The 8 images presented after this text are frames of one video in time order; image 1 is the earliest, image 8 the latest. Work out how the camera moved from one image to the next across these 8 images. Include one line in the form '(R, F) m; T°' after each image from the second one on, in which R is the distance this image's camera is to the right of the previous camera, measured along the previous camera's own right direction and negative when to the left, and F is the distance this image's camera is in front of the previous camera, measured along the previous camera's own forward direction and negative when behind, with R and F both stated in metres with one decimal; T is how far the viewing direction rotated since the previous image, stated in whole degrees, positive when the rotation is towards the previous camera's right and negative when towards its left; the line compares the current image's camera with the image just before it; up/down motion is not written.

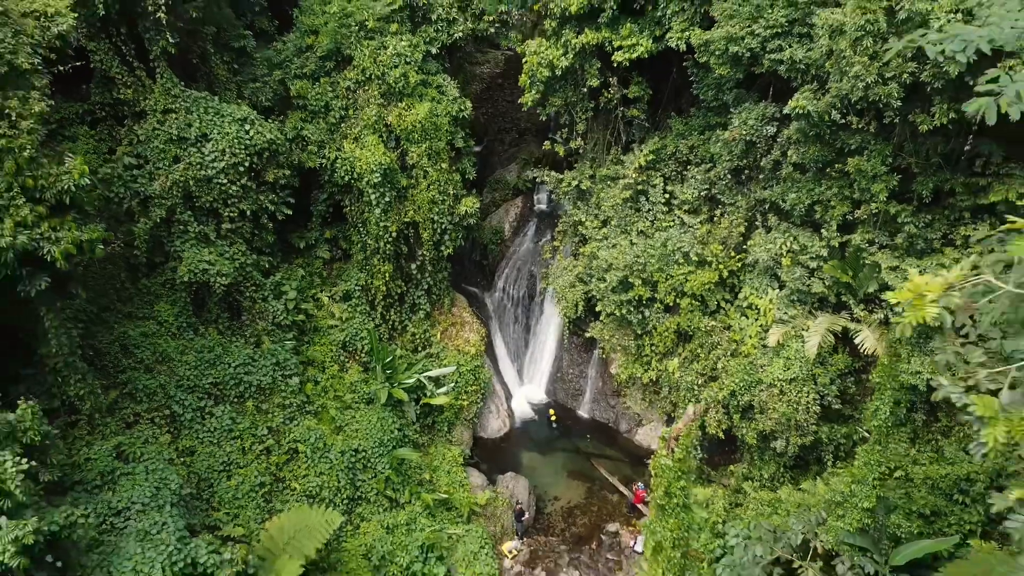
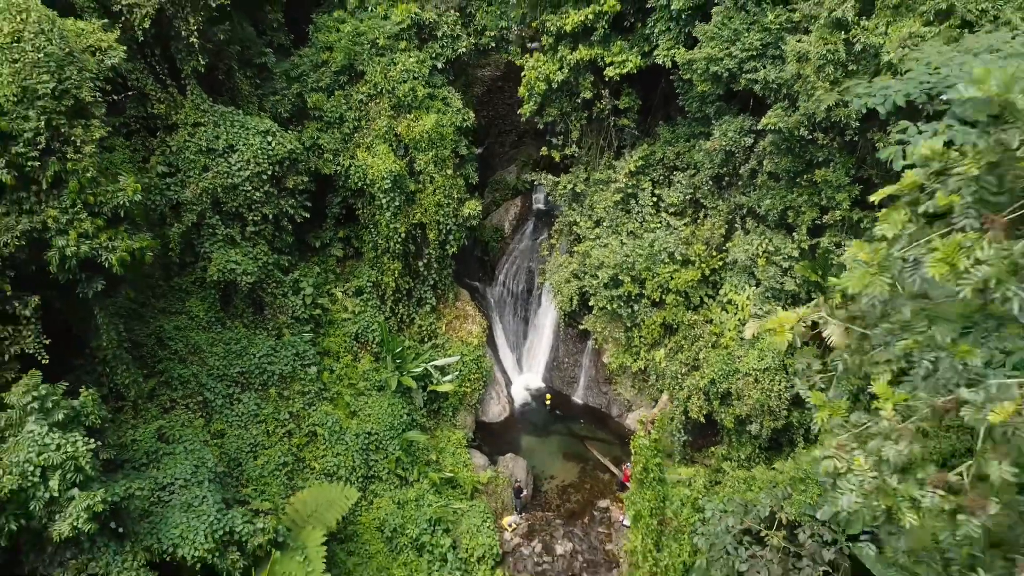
(0.0, -0.7) m; 0°
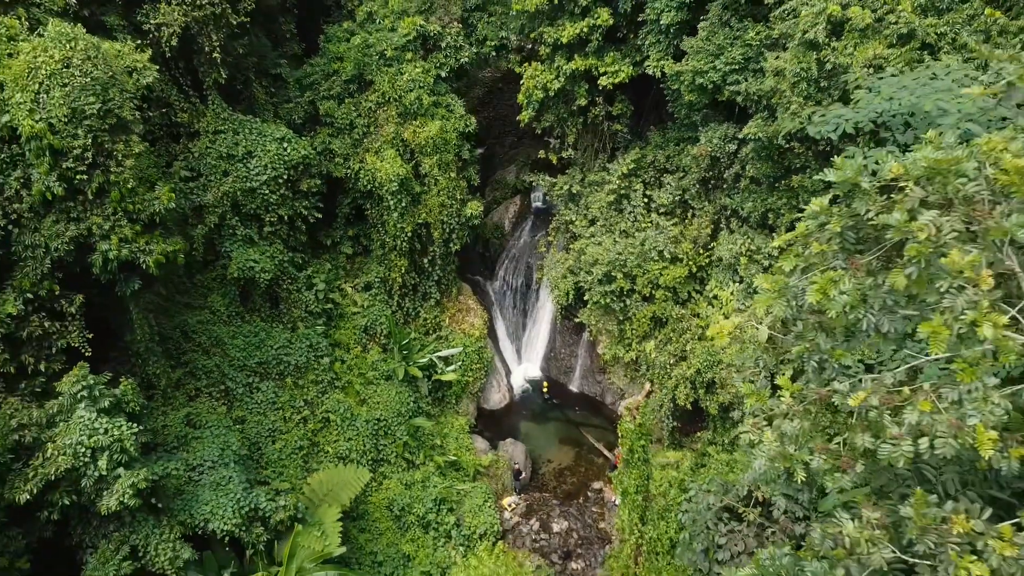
(0.0, -0.6) m; 0°
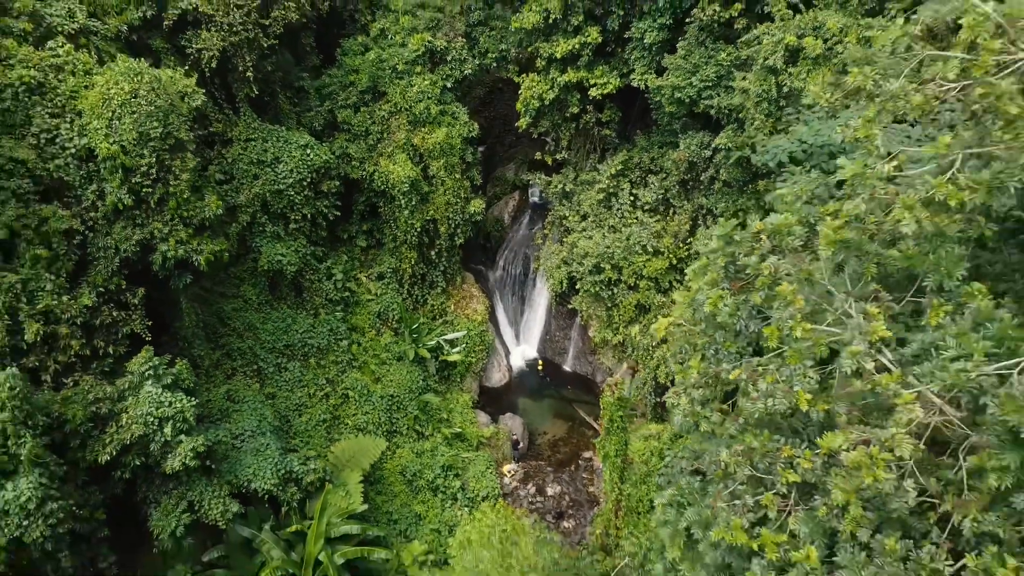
(0.0, -1.0) m; 0°
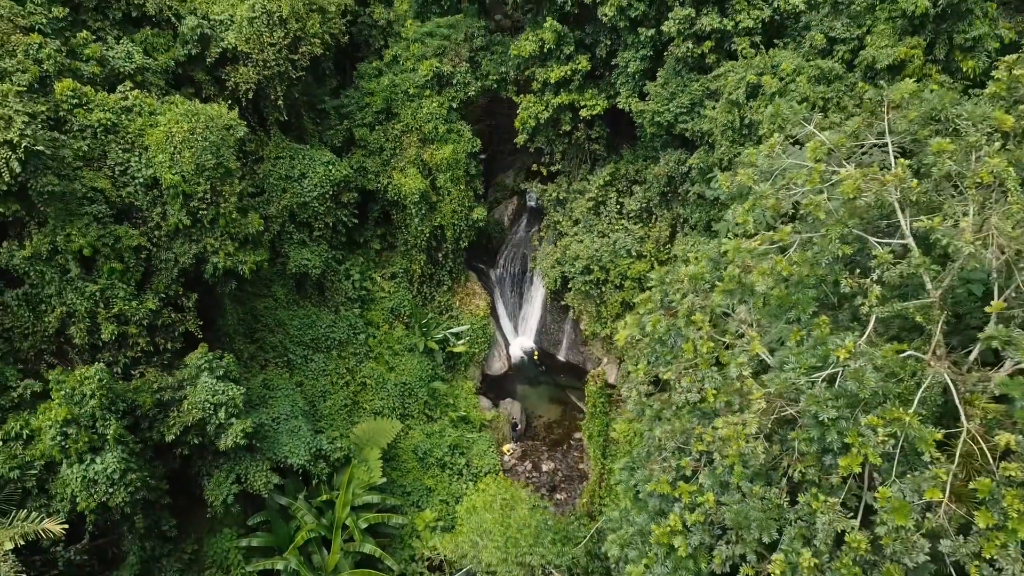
(0.0, -1.2) m; 0°
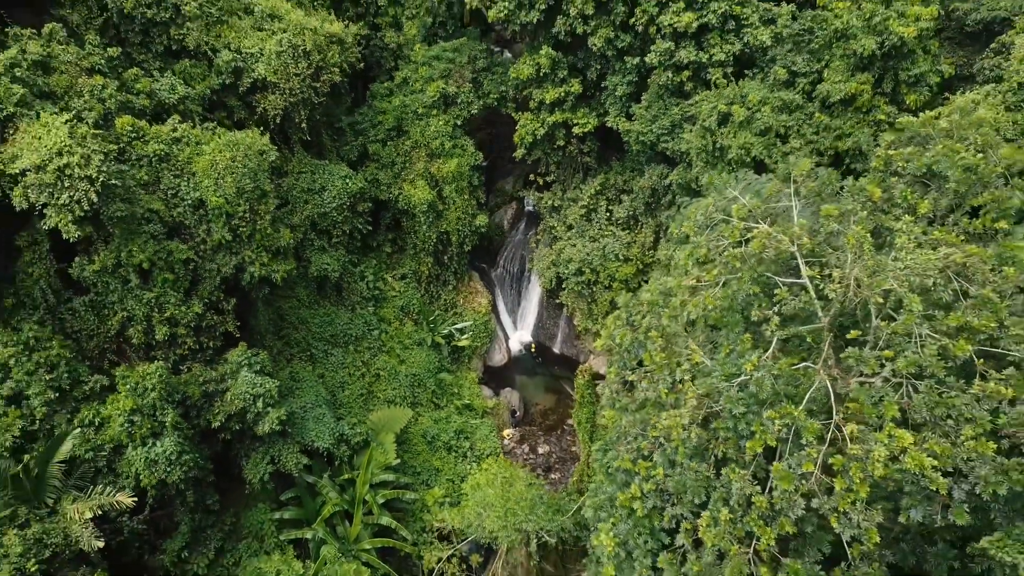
(0.0, -1.2) m; 0°
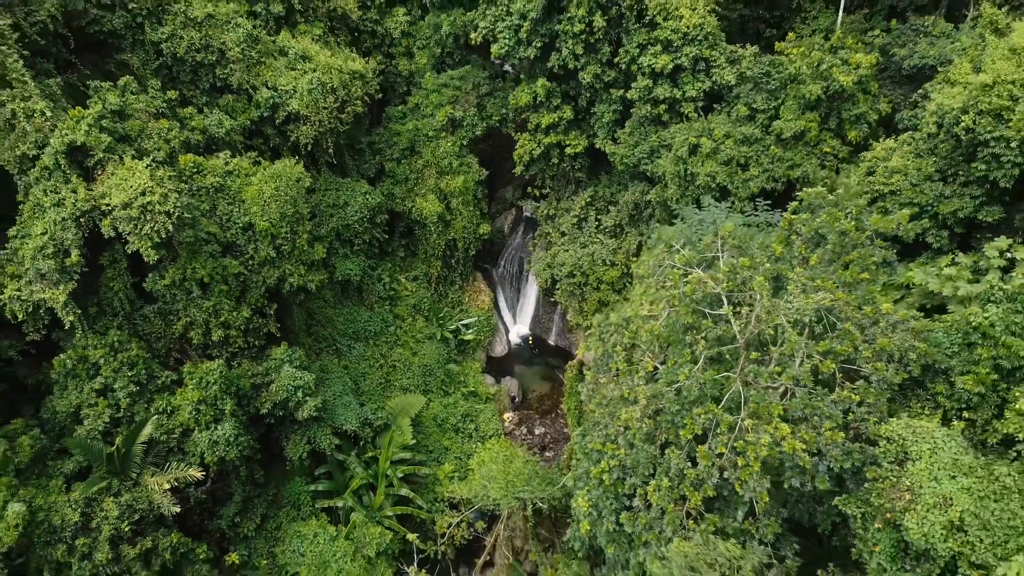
(0.0, -1.6) m; 0°
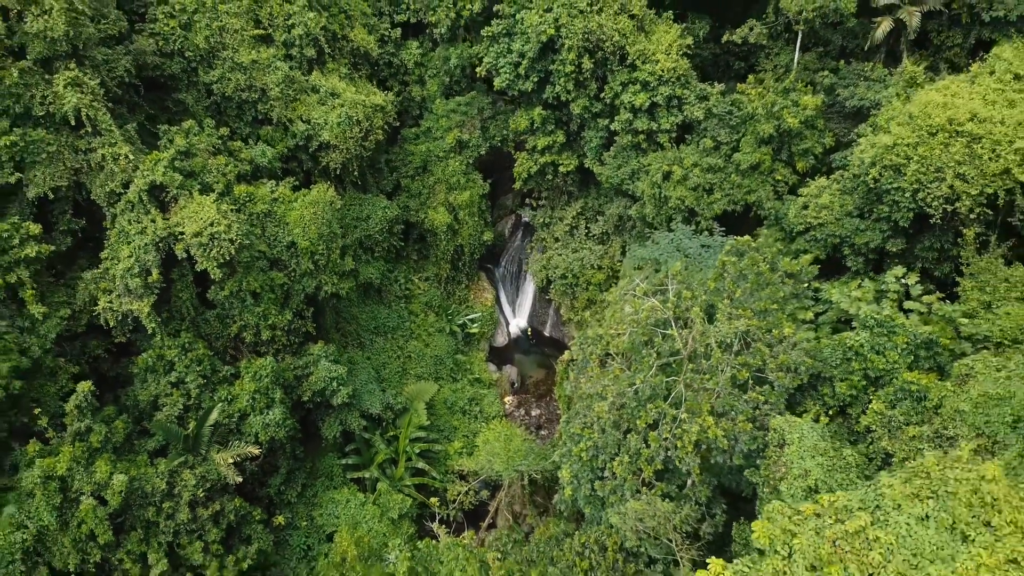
(0.0, -2.0) m; 0°
